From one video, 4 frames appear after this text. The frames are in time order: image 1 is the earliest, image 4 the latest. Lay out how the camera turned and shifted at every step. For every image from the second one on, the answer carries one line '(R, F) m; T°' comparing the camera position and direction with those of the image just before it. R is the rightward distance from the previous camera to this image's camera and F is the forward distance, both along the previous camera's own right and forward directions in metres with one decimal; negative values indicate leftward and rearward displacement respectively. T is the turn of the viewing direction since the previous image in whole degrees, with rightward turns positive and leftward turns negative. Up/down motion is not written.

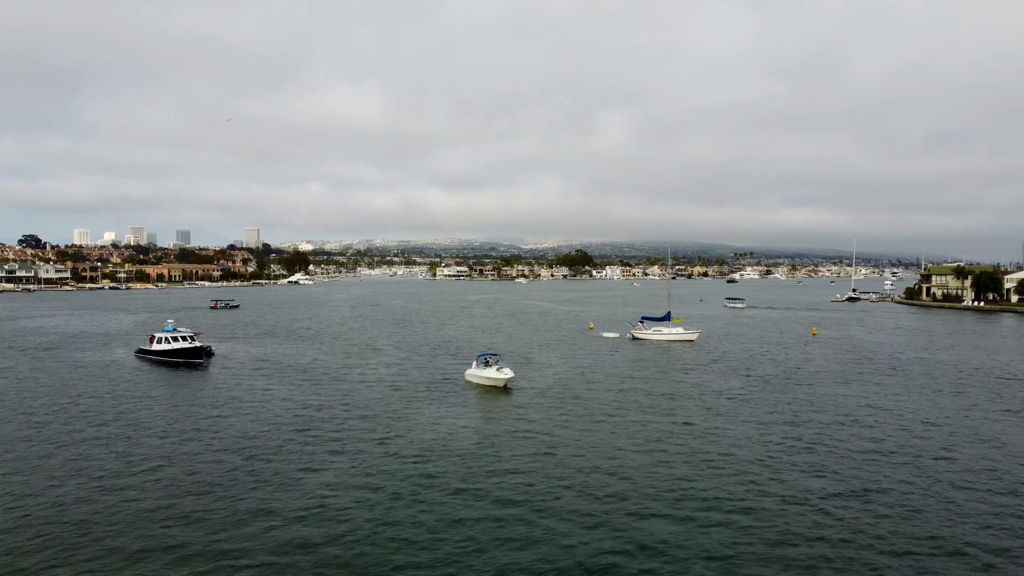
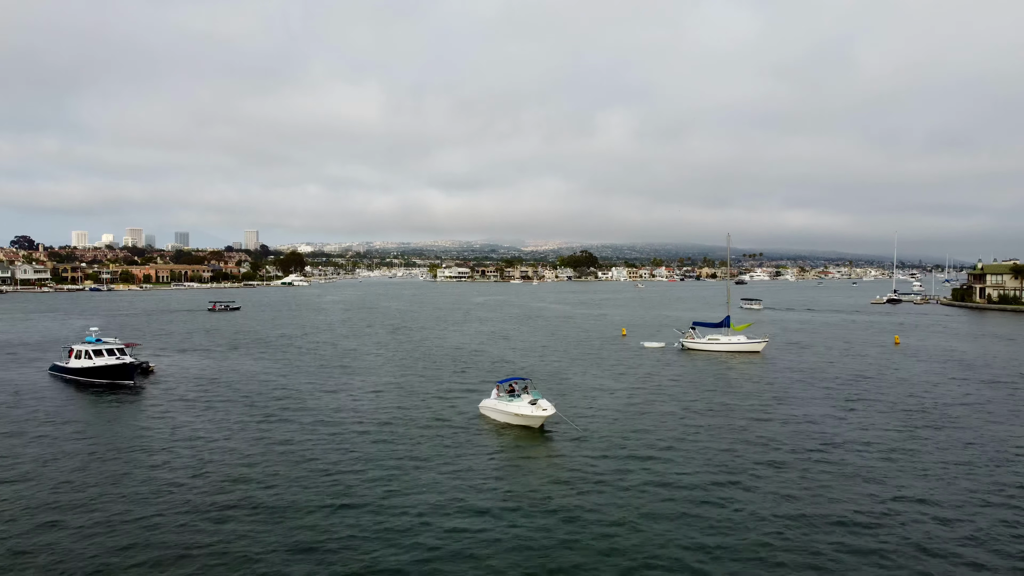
(-1.7, +11.9) m; 0°
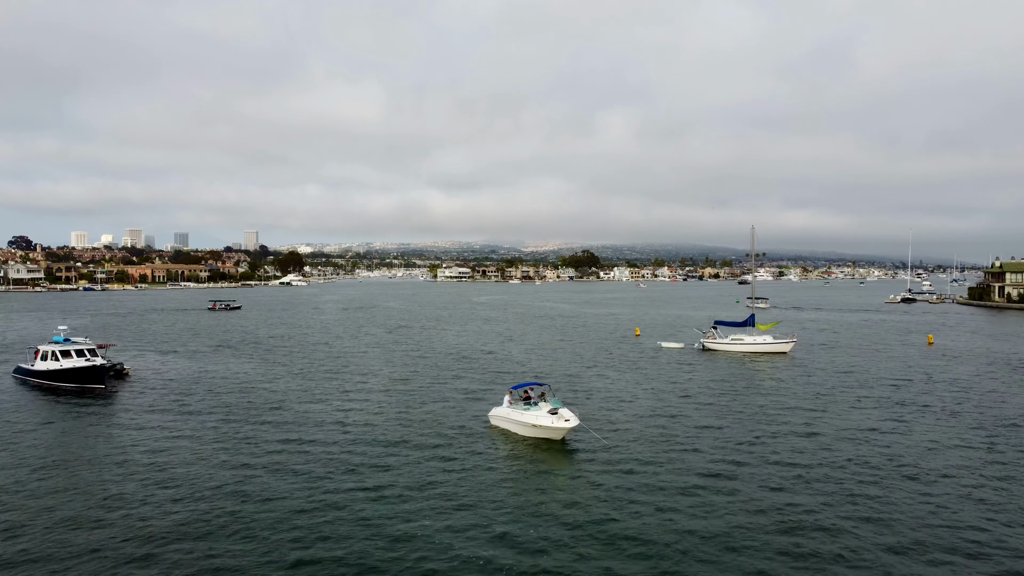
(-0.6, +3.6) m; 0°
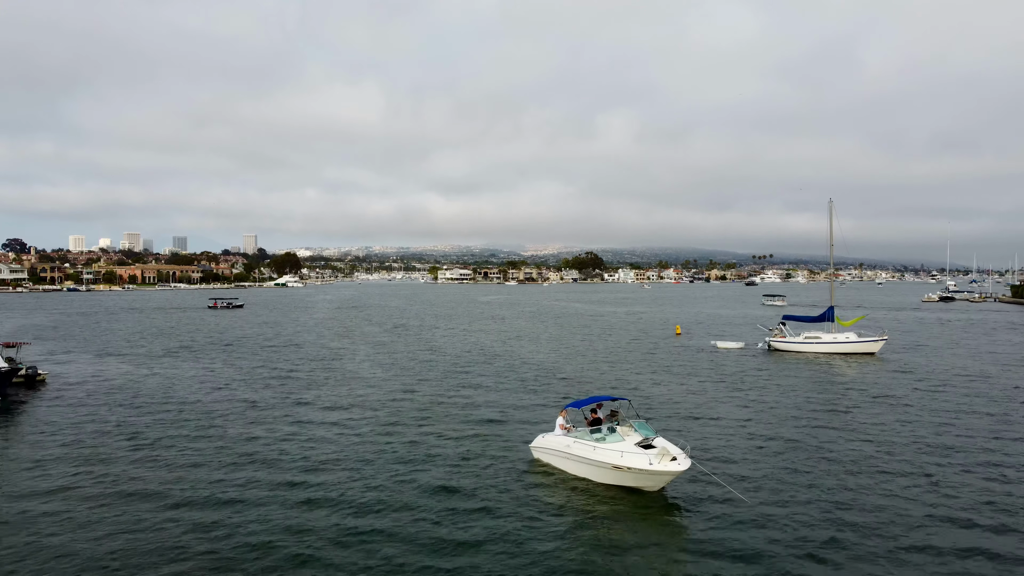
(-1.5, +8.6) m; 0°
